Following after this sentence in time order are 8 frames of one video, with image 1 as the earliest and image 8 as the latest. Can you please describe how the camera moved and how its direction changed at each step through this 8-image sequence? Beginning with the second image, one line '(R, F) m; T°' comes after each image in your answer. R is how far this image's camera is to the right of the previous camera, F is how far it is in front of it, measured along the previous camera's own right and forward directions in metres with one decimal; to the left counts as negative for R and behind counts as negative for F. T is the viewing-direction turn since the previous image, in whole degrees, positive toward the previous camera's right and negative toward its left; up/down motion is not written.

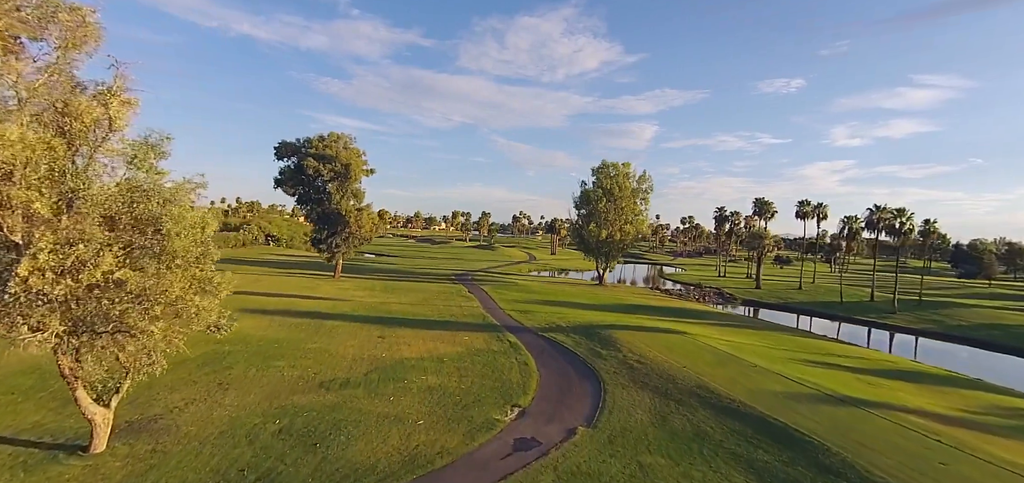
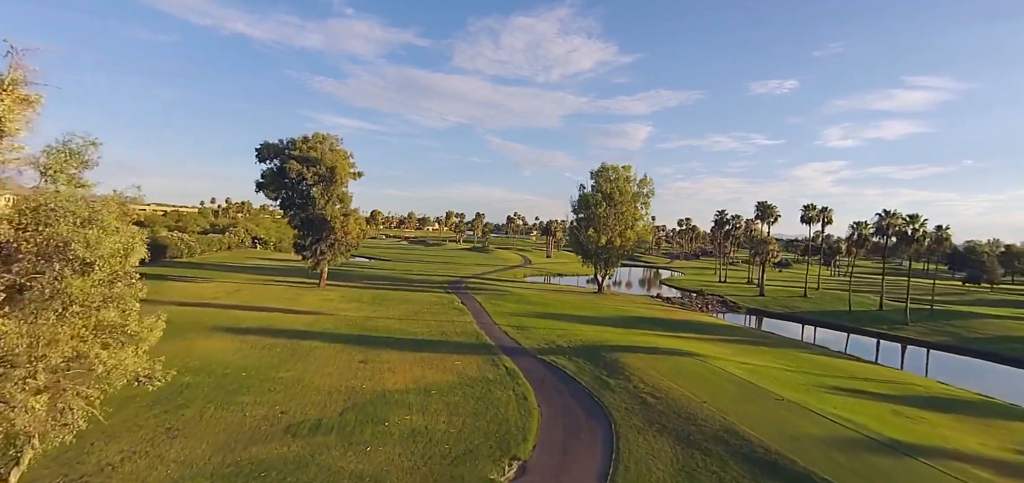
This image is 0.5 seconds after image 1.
(-0.1, +2.3) m; +1°
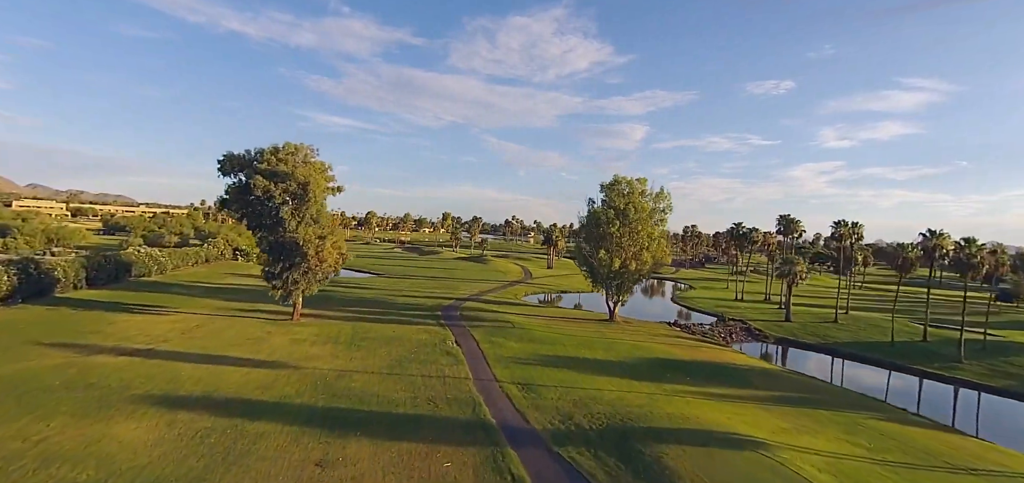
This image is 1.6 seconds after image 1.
(-0.5, +5.6) m; 0°
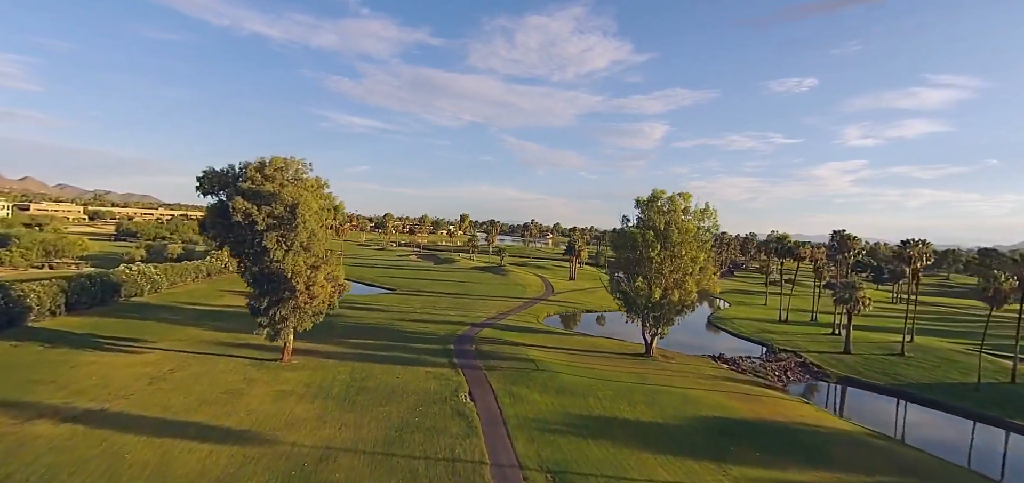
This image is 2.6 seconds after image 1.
(-0.5, +5.7) m; -2°
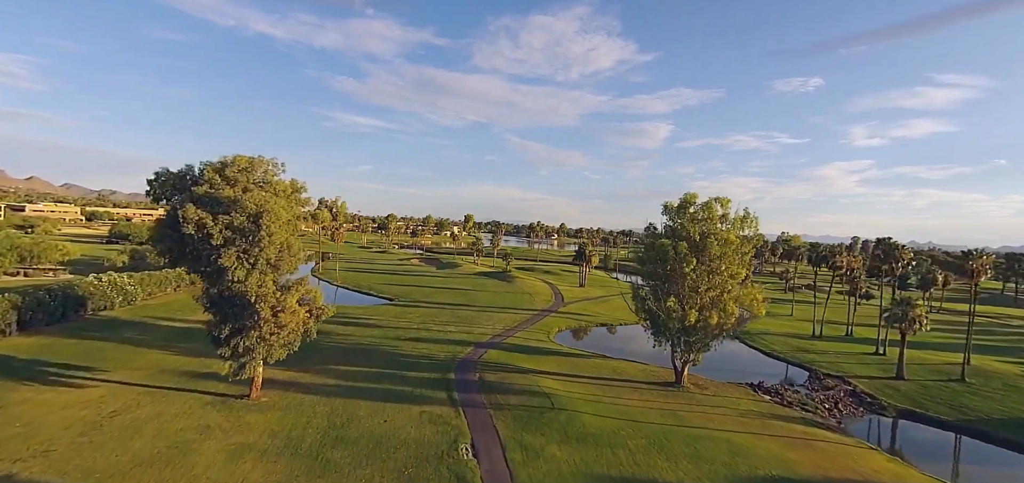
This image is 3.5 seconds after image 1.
(-0.4, +5.4) m; -1°
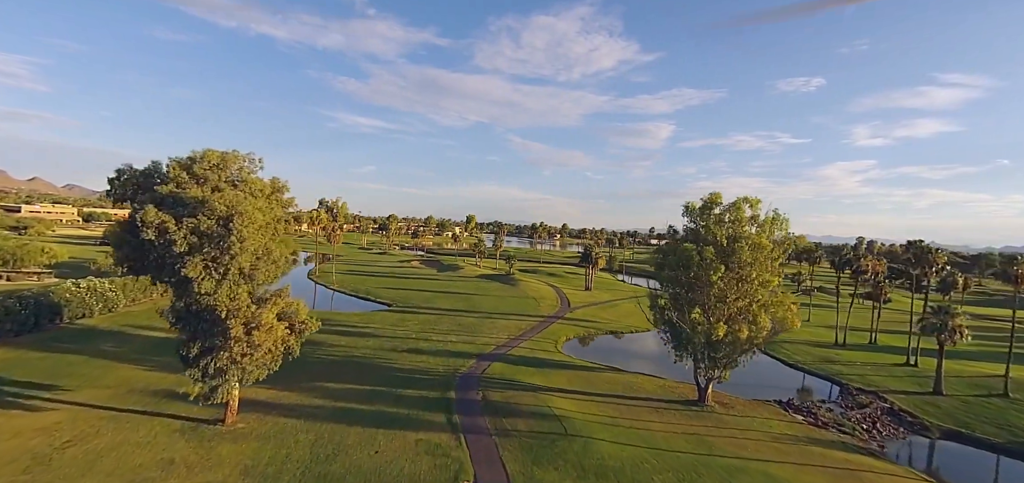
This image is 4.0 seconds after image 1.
(-0.3, +3.2) m; 0°
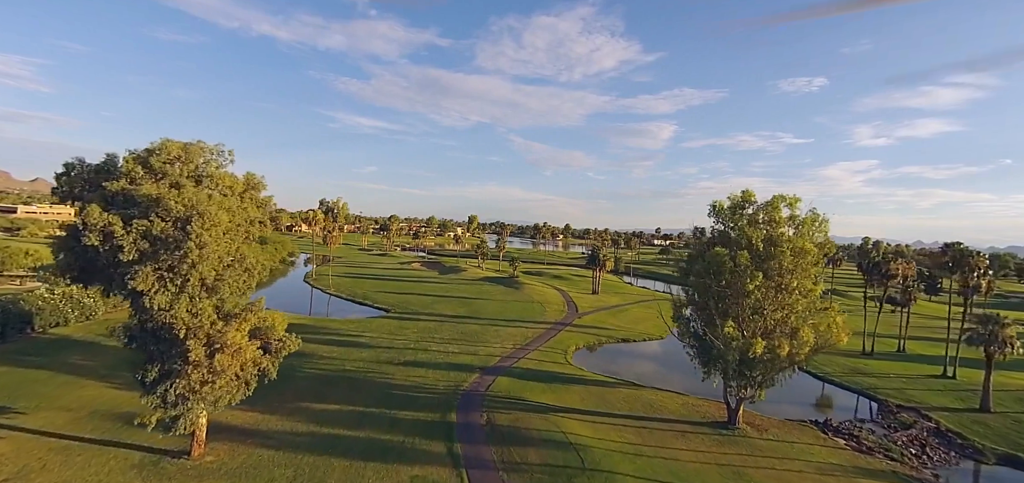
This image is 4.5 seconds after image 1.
(-0.4, +3.3) m; 0°
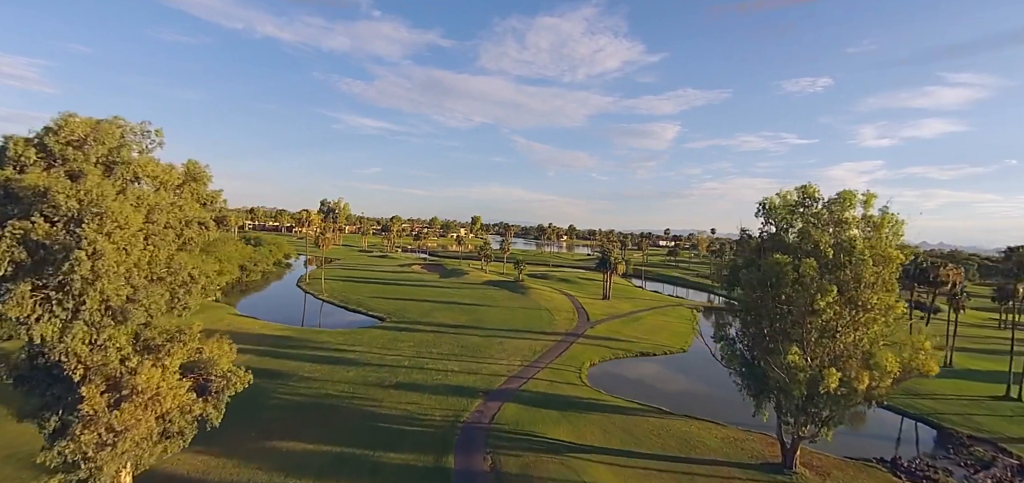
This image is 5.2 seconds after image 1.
(-0.4, +4.9) m; 0°
